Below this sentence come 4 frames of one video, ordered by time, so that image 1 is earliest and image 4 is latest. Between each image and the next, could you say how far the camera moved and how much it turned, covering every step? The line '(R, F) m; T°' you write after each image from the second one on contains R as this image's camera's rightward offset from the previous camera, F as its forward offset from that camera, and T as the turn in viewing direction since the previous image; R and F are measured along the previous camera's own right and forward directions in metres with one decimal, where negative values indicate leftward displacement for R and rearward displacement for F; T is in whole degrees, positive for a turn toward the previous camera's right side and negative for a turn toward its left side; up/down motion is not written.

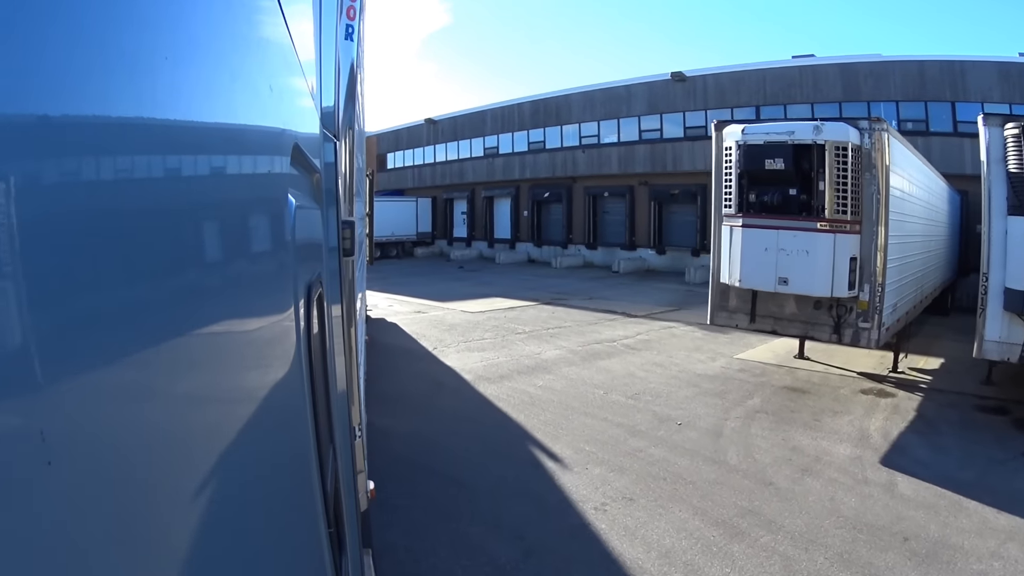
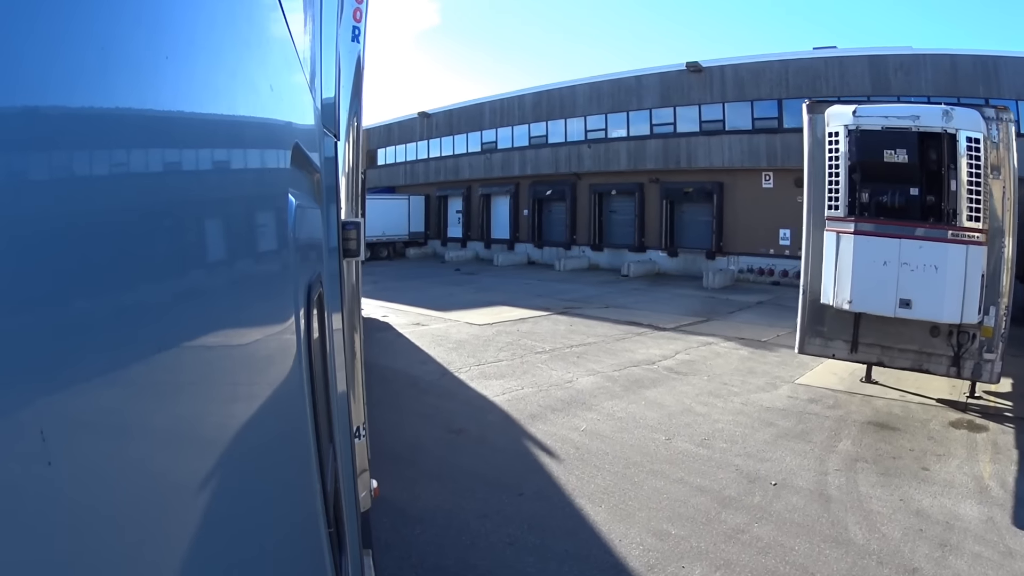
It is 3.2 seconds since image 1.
(-0.4, +1.1) m; +1°
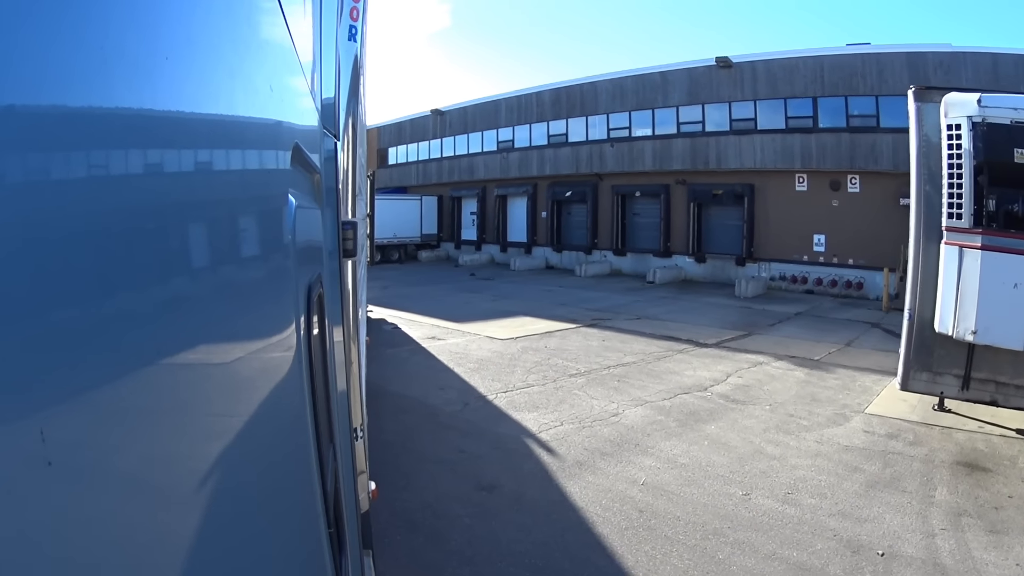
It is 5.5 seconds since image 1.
(-0.2, +0.7) m; -1°
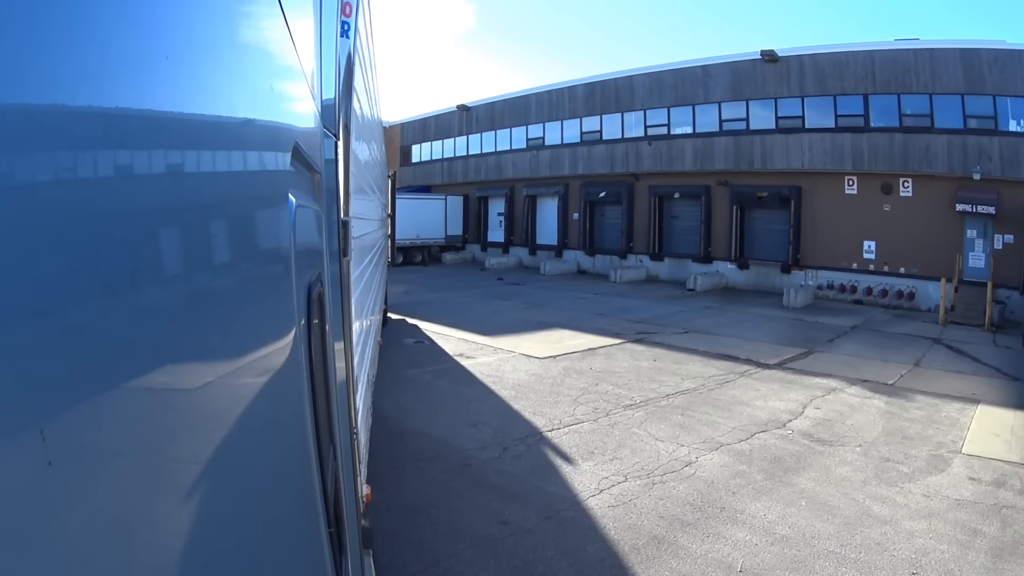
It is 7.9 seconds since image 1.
(-0.2, +0.7) m; -2°
